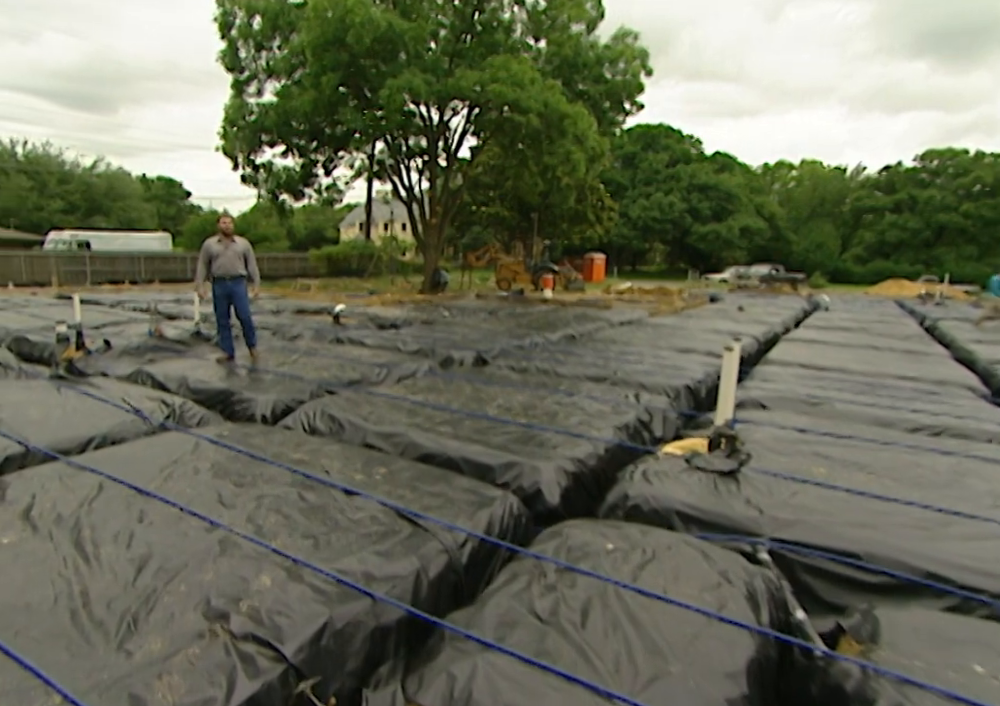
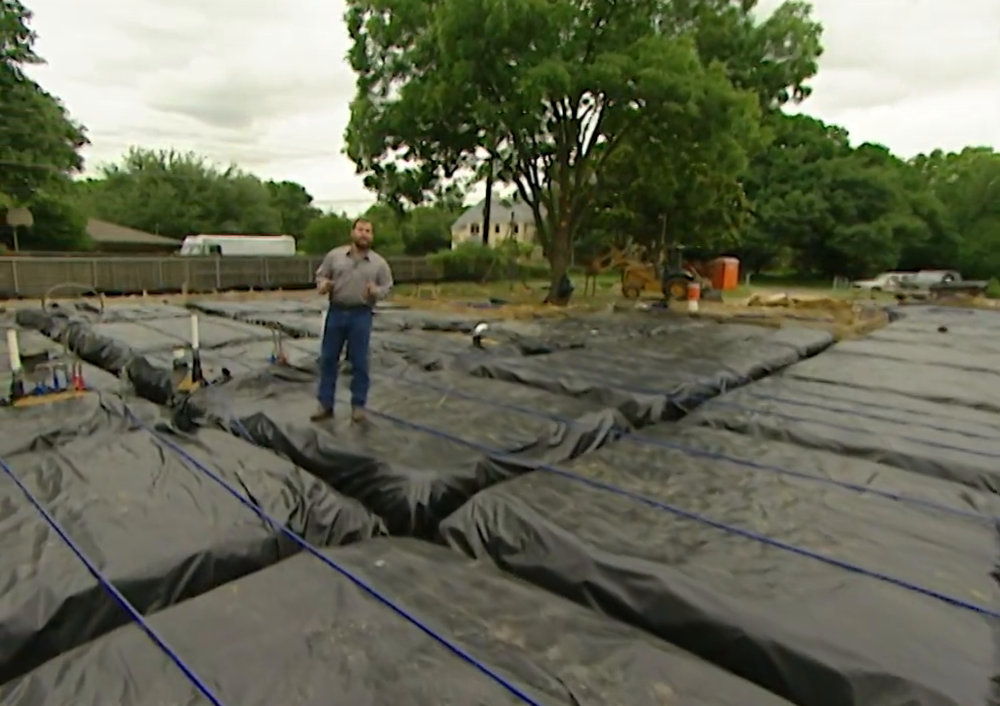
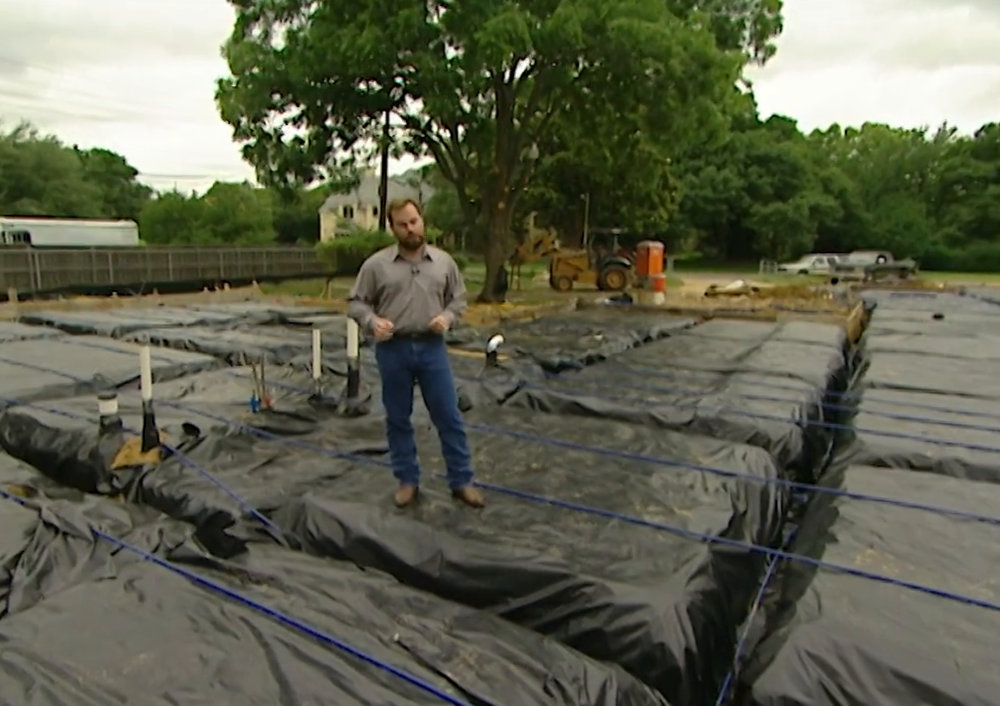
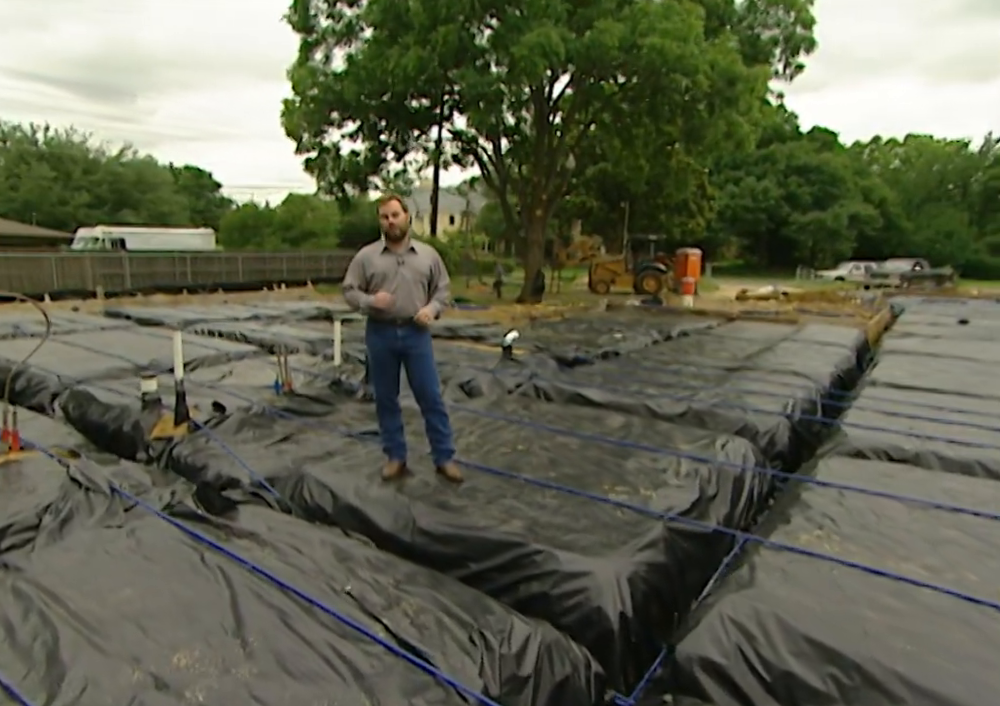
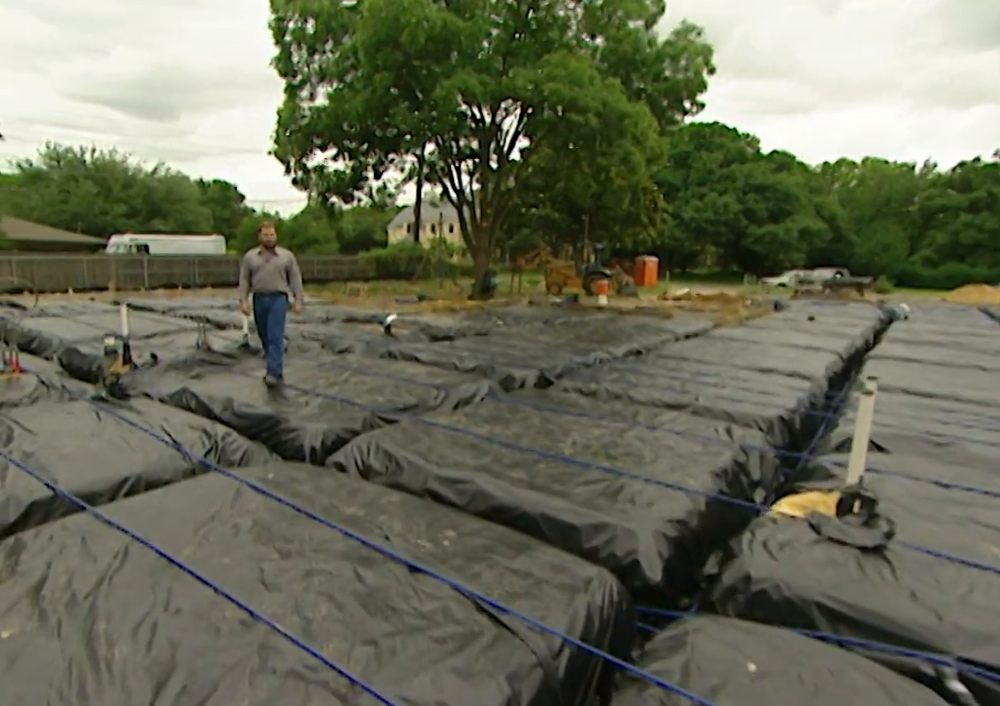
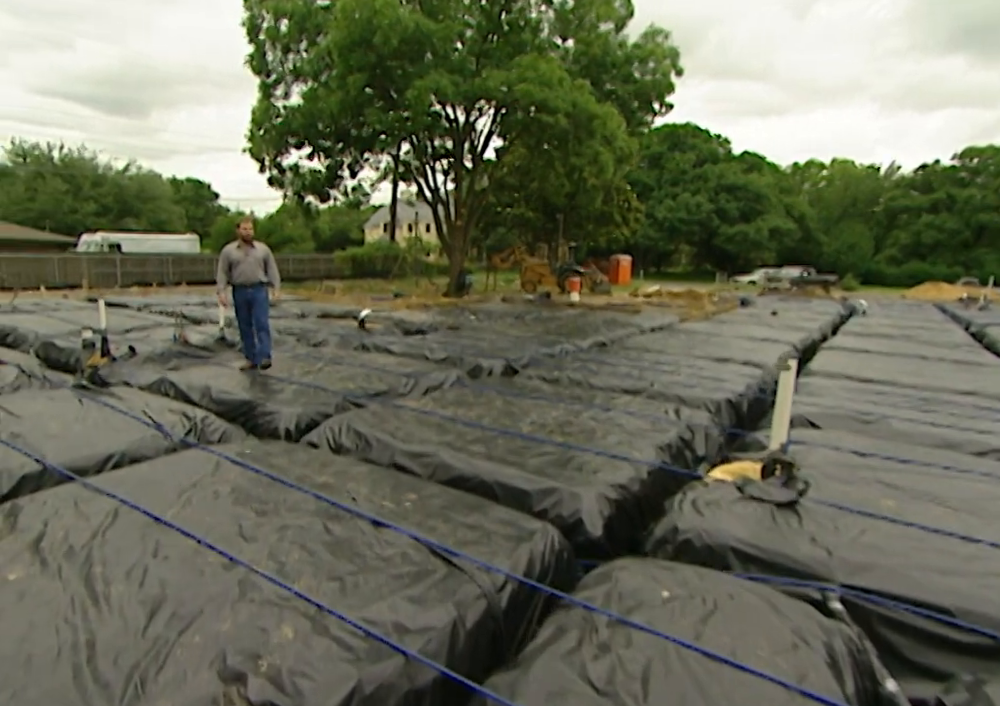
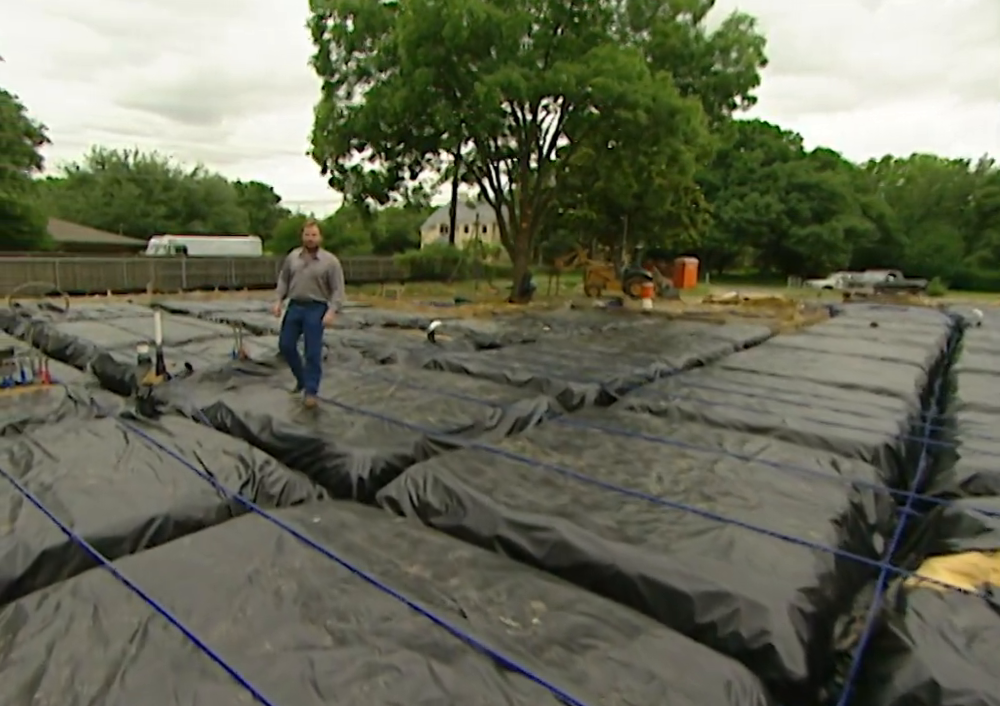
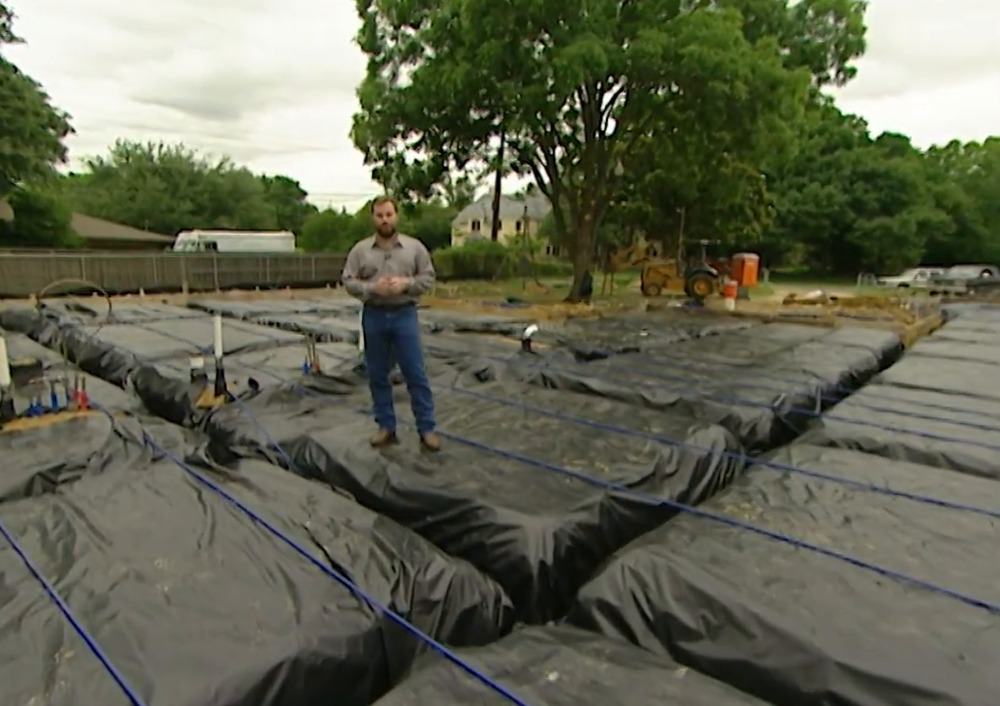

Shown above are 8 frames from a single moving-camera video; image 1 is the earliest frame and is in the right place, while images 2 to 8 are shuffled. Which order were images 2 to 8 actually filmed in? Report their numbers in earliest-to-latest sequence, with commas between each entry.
6, 5, 7, 2, 8, 4, 3
